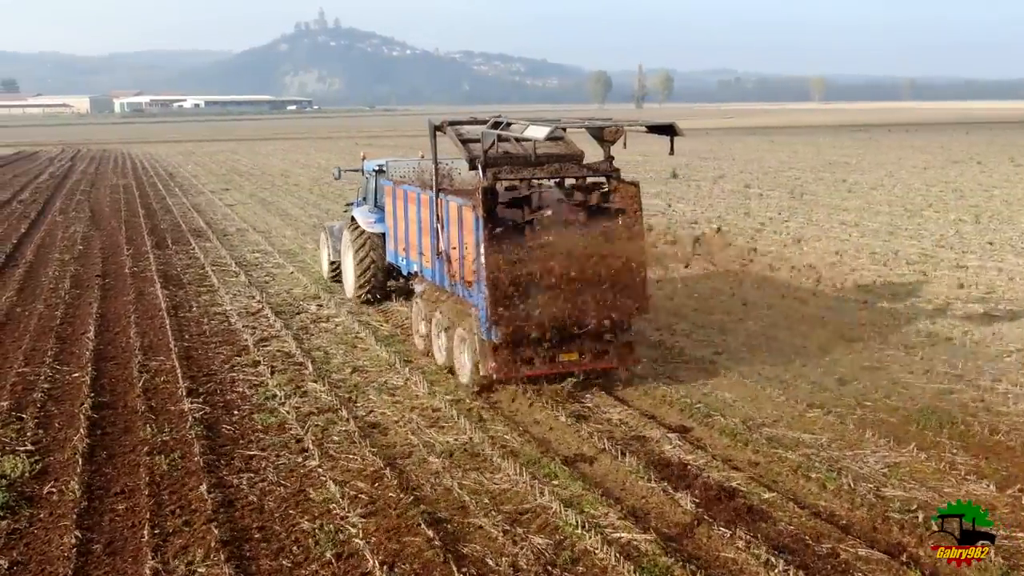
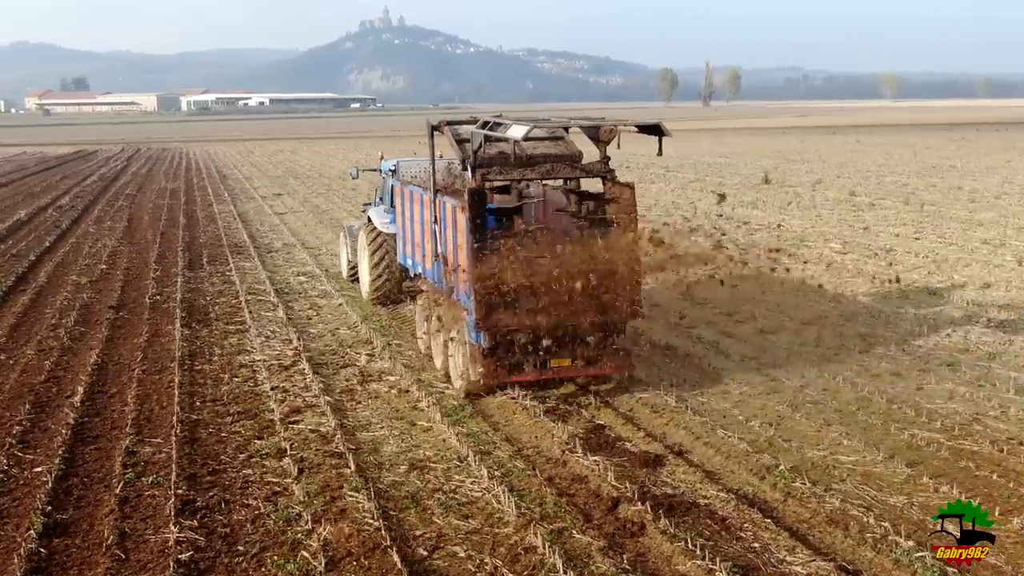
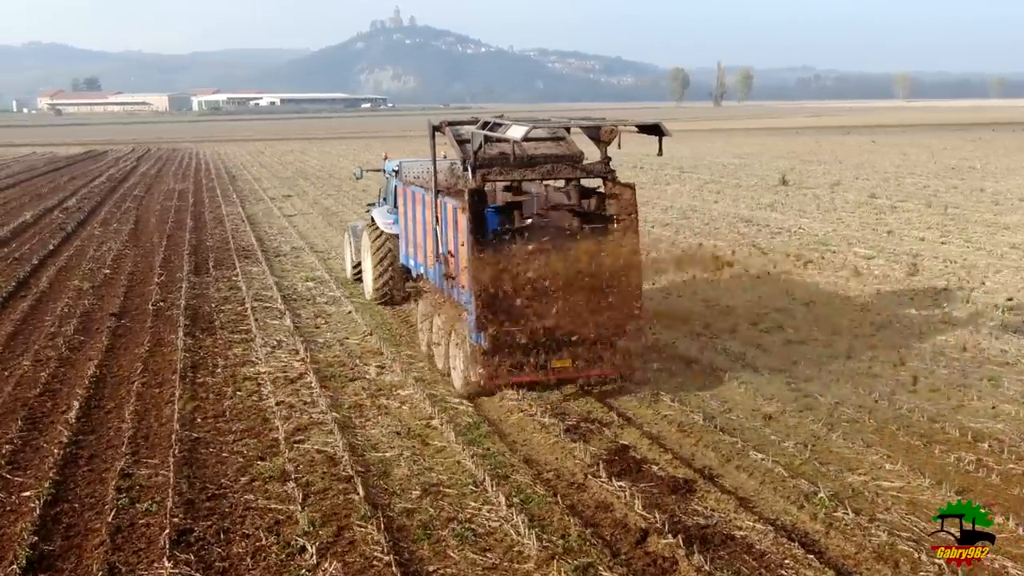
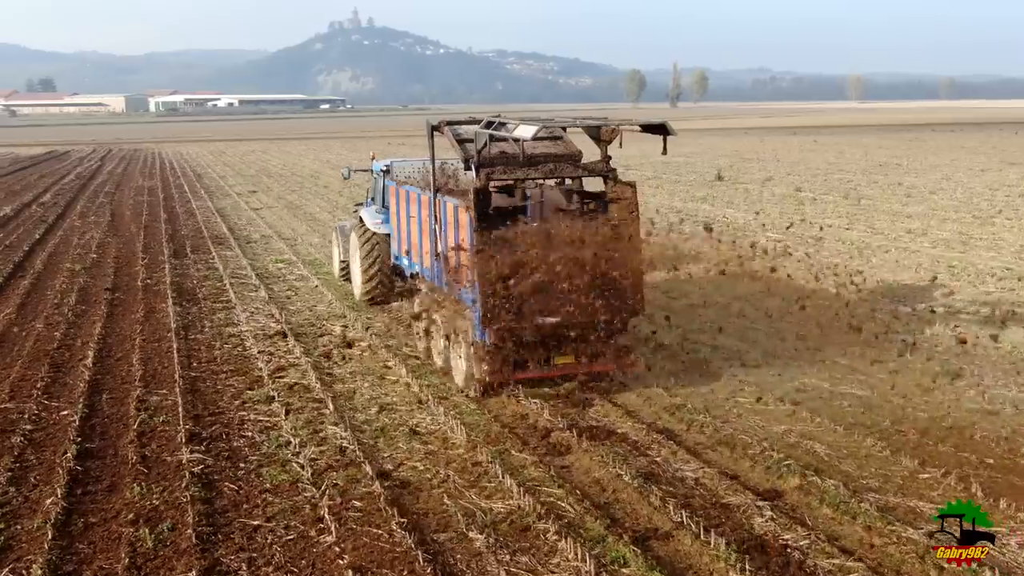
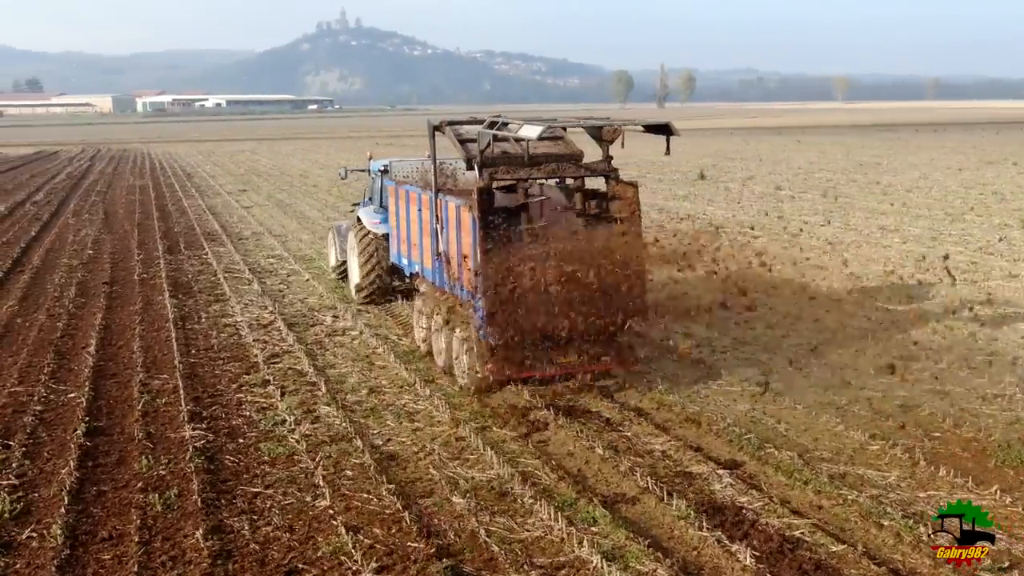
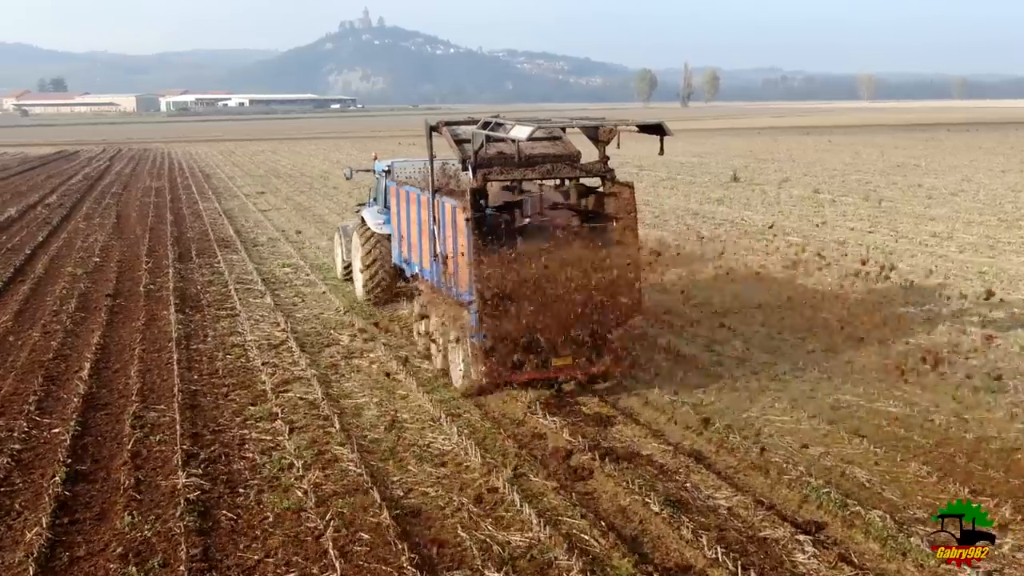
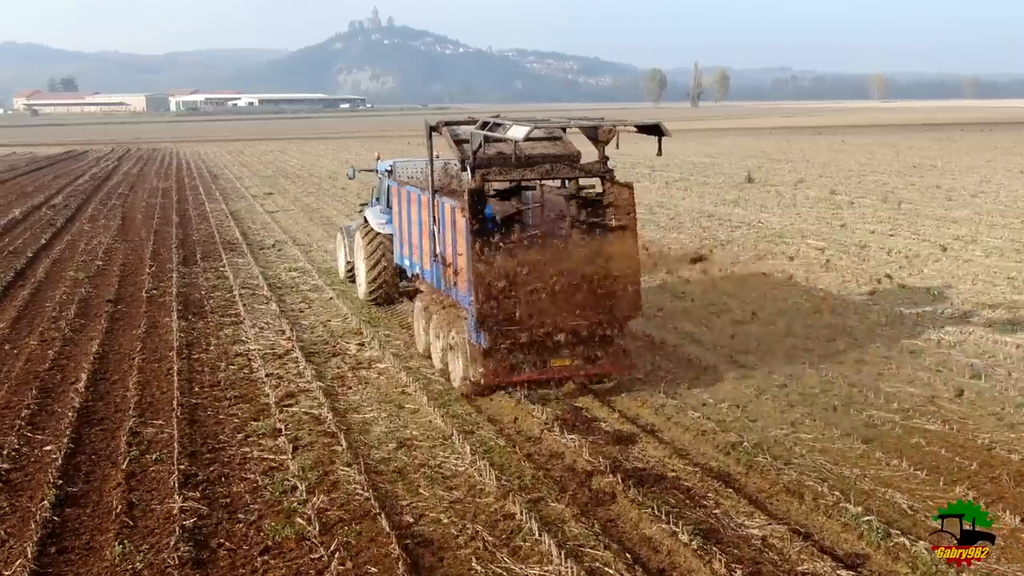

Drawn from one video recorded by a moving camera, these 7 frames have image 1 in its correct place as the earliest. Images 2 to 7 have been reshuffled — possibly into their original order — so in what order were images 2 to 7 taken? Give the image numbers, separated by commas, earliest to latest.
5, 4, 6, 7, 2, 3
